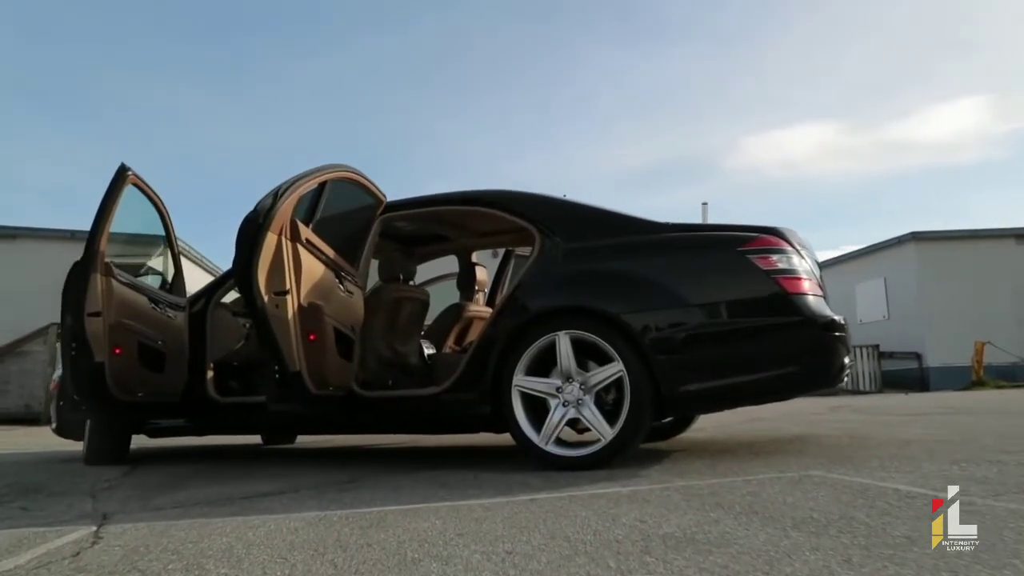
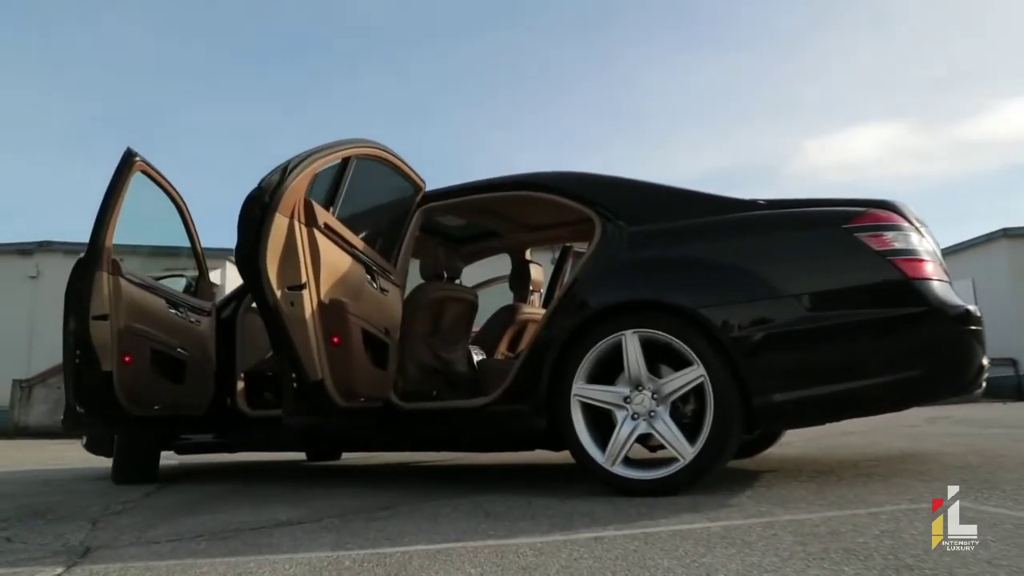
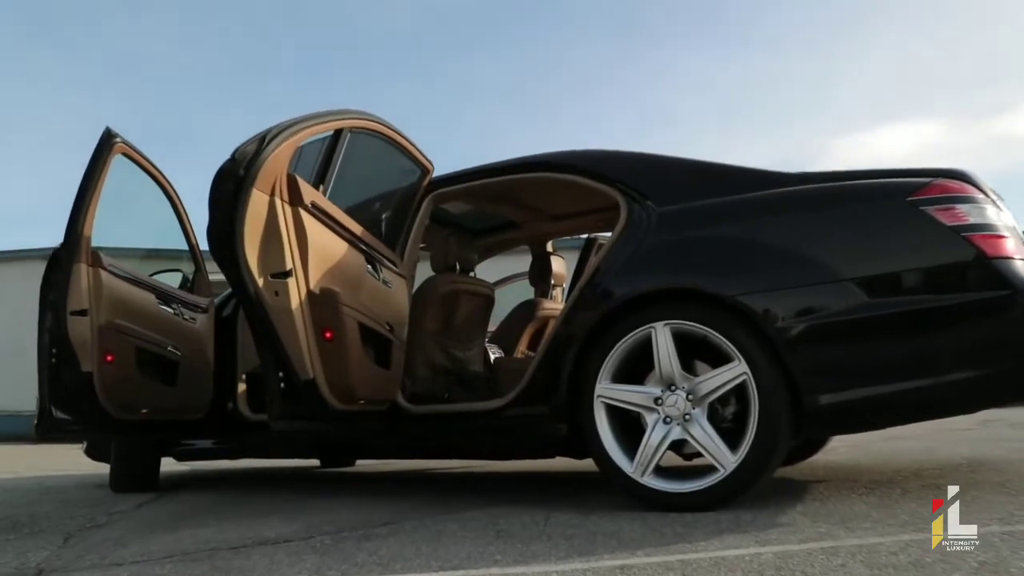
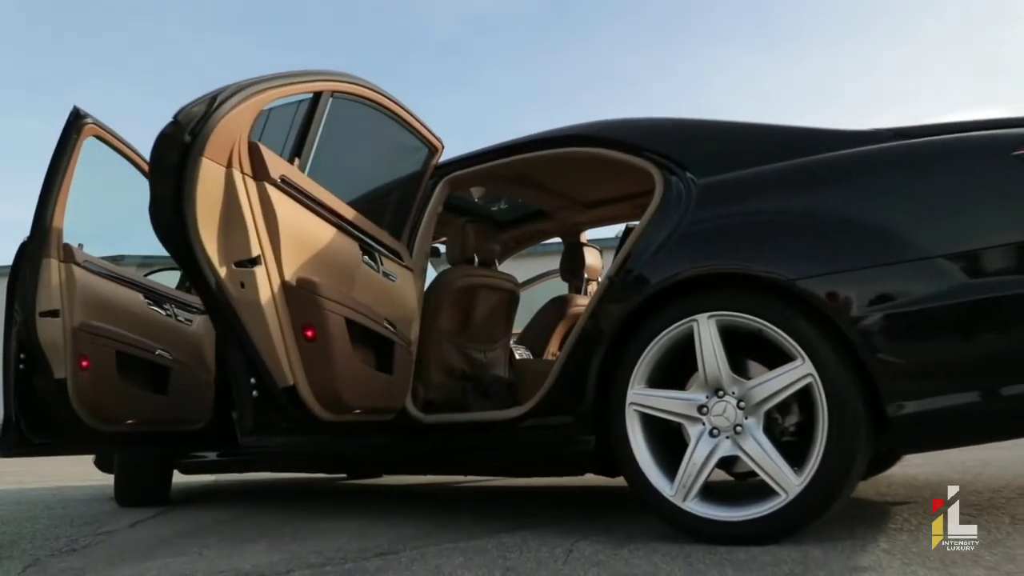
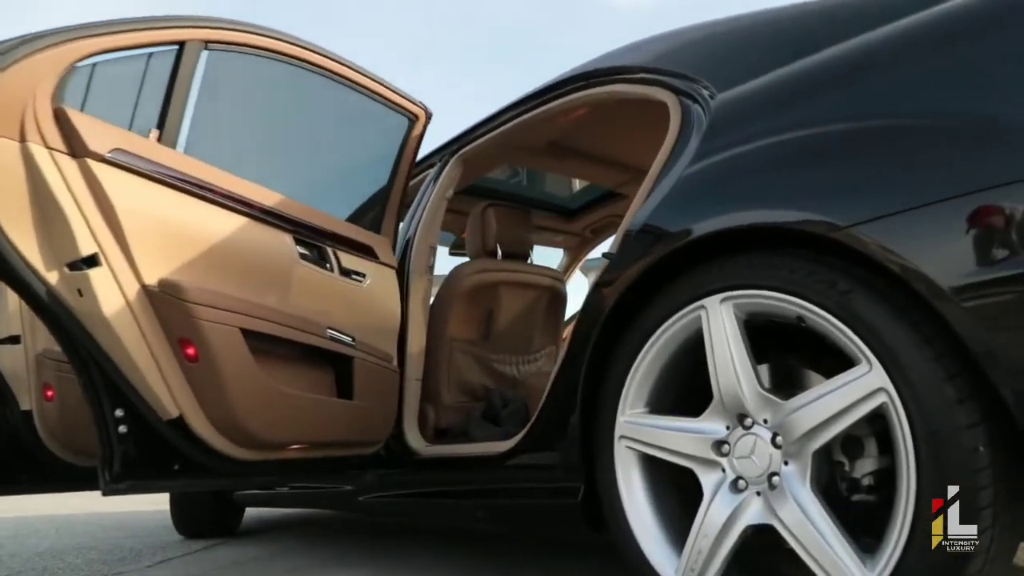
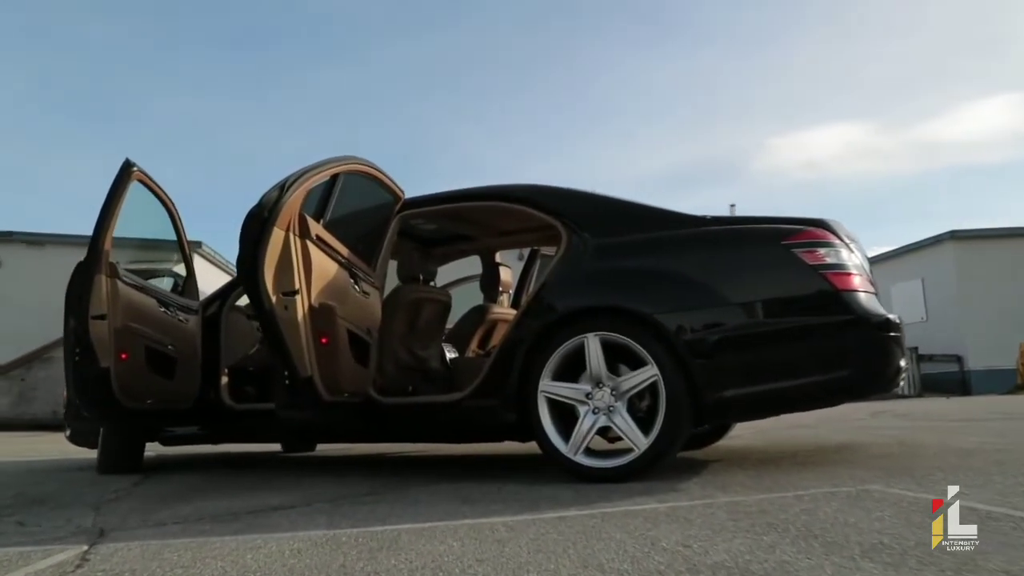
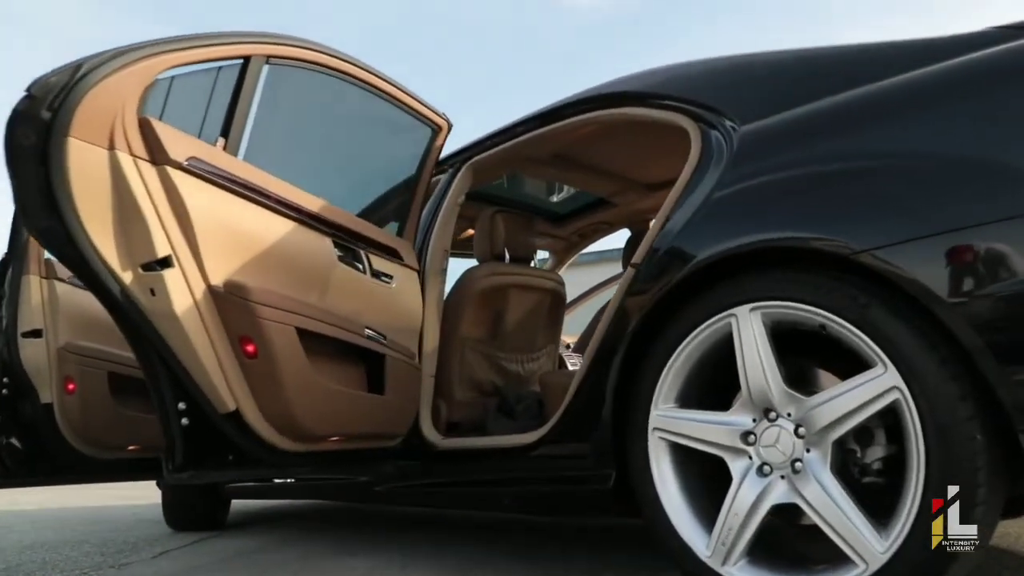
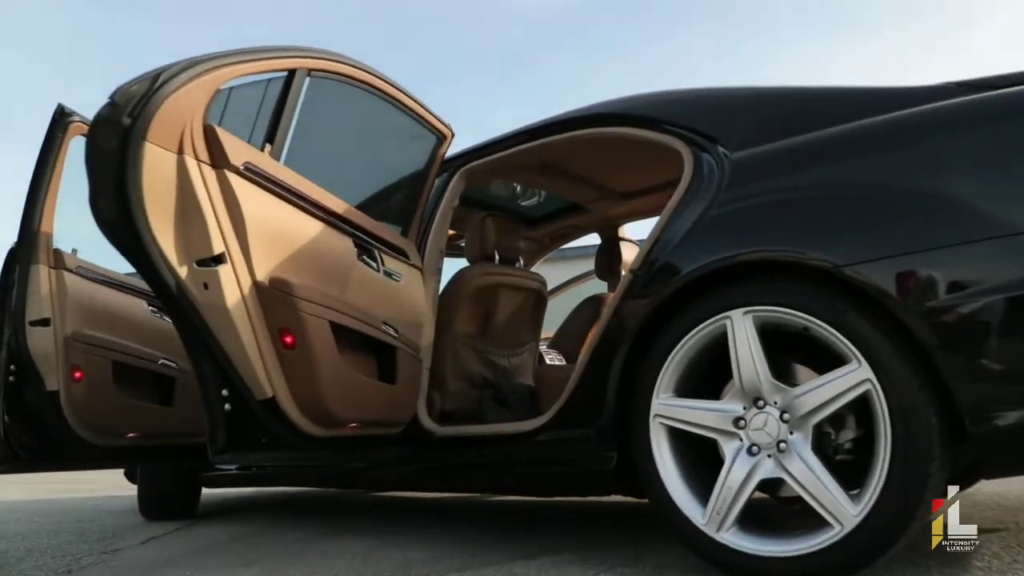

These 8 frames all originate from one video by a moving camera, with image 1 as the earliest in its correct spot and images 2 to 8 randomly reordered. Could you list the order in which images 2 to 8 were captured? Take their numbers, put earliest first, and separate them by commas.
6, 2, 3, 4, 8, 7, 5
